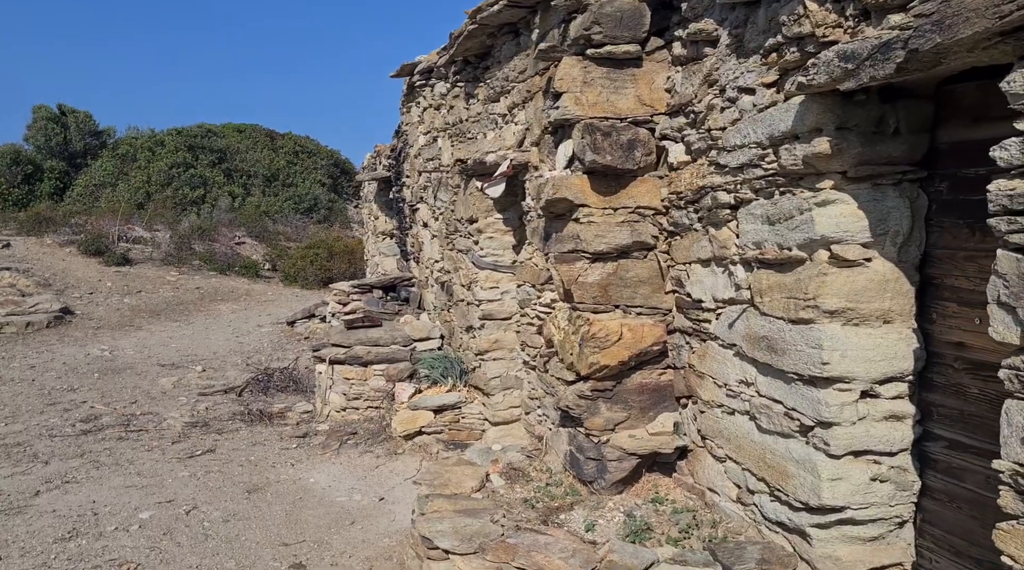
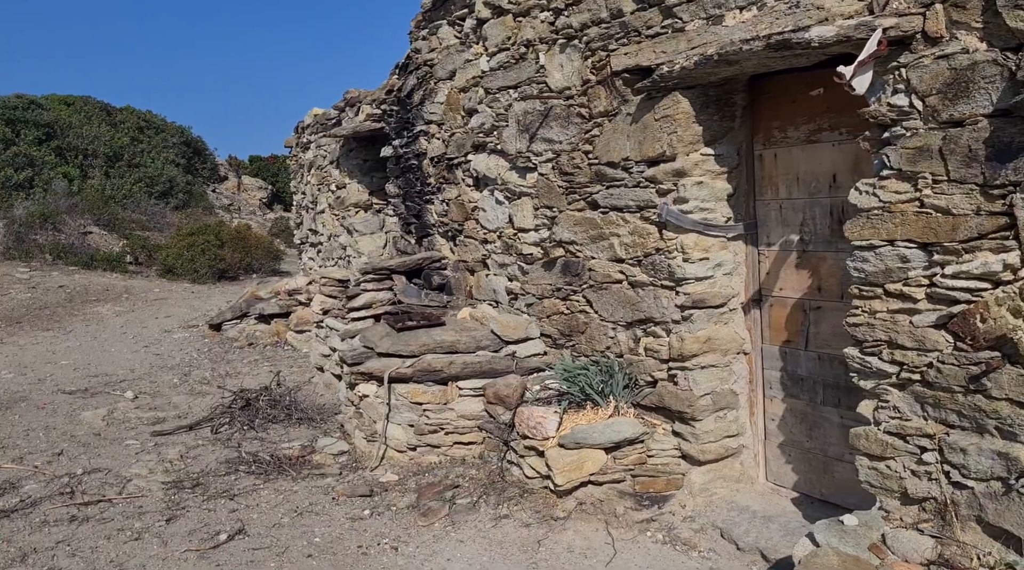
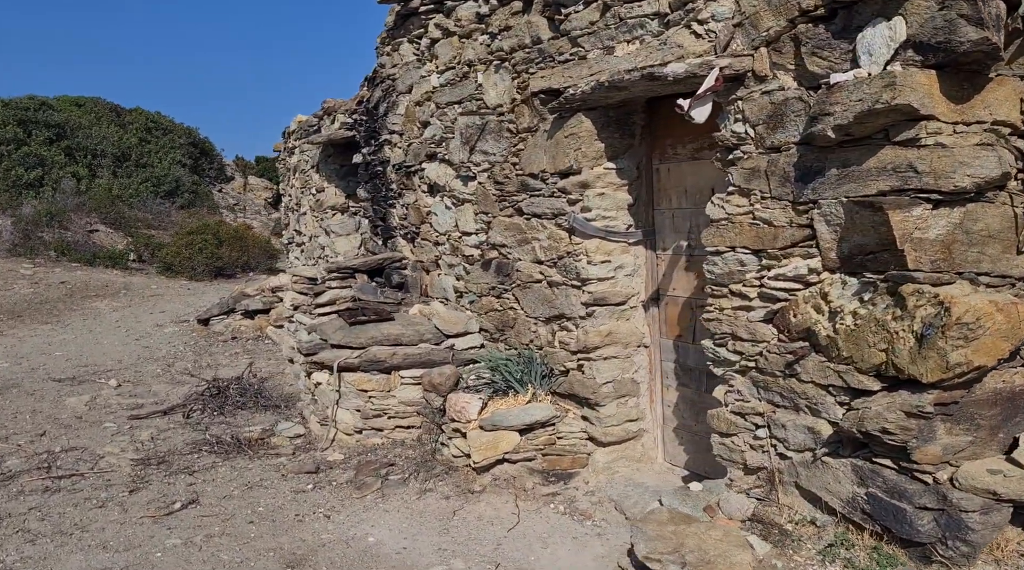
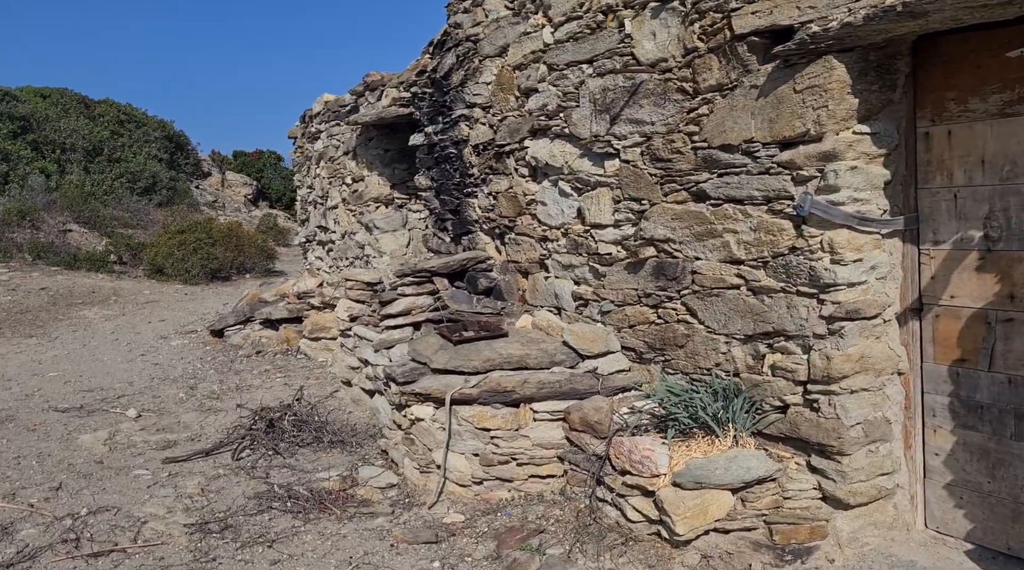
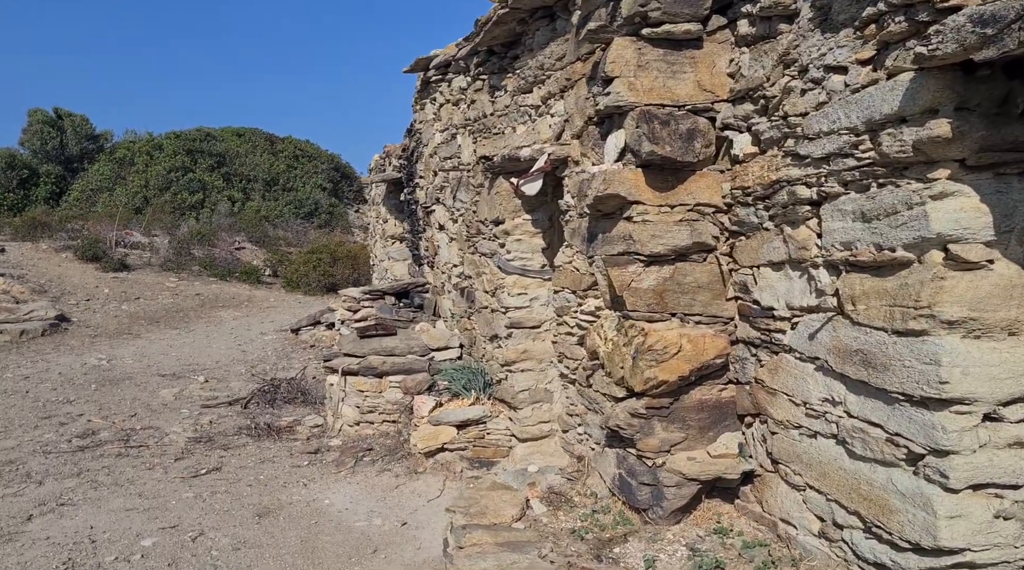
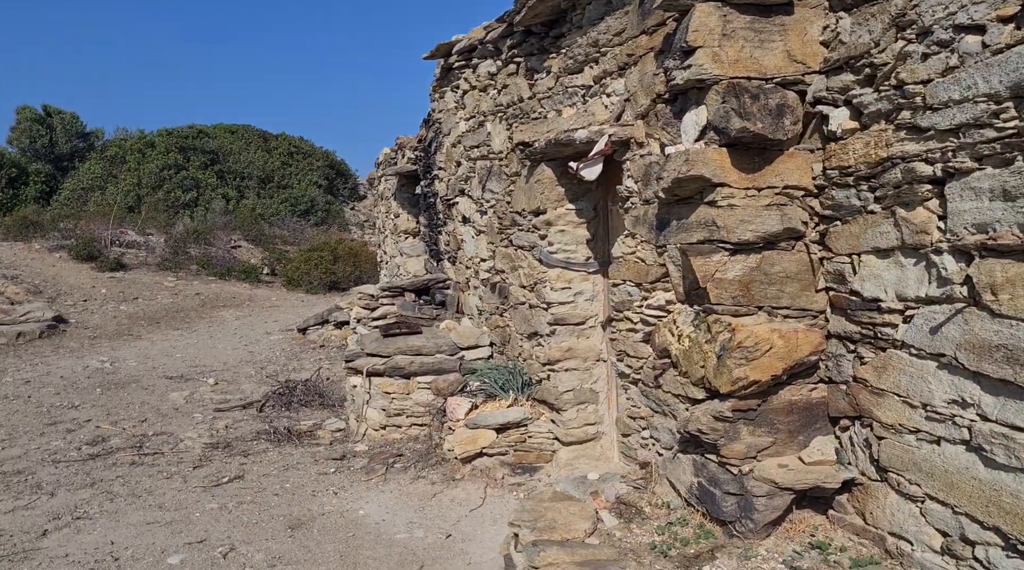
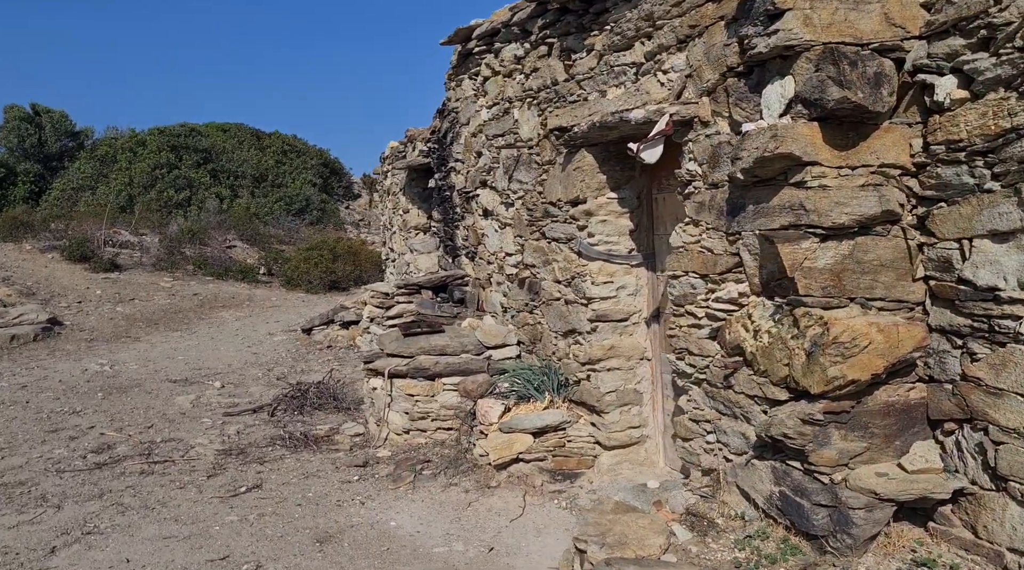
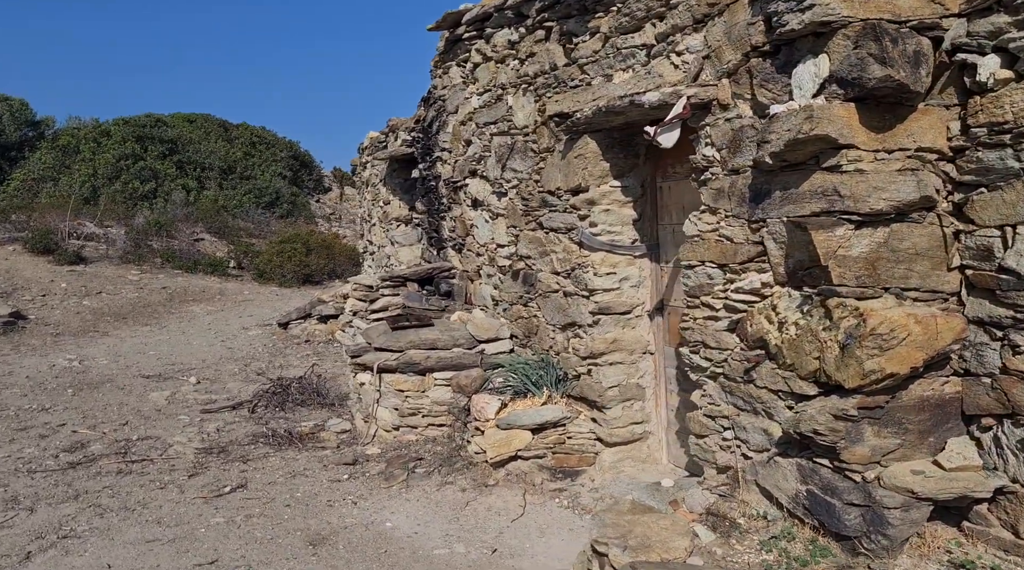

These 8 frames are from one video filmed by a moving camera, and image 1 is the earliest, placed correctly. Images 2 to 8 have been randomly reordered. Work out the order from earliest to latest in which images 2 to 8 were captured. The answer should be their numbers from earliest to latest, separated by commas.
5, 6, 7, 8, 3, 2, 4
